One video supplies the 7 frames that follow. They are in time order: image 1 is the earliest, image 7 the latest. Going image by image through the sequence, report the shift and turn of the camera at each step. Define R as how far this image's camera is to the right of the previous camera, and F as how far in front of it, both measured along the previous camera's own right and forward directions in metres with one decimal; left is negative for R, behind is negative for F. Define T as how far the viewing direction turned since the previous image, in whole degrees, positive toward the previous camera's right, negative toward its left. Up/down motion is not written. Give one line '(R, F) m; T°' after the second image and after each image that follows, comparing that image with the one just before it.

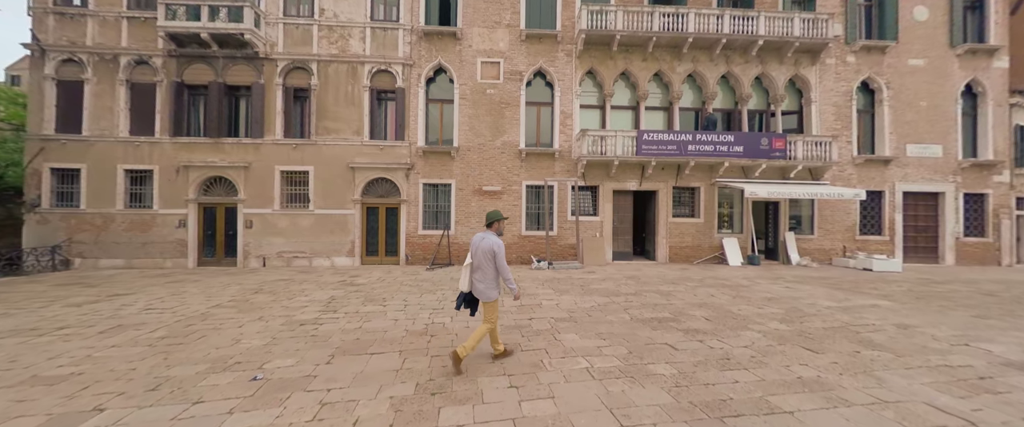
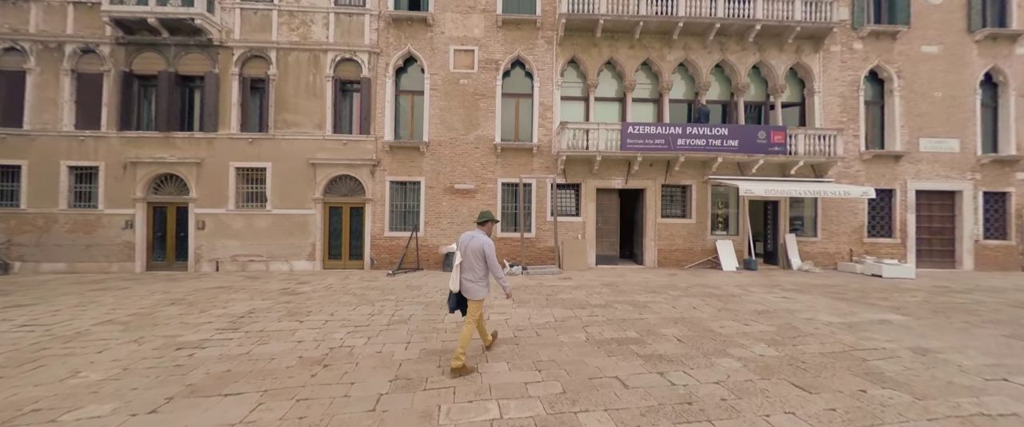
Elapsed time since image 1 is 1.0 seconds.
(+1.0, +1.0) m; -1°
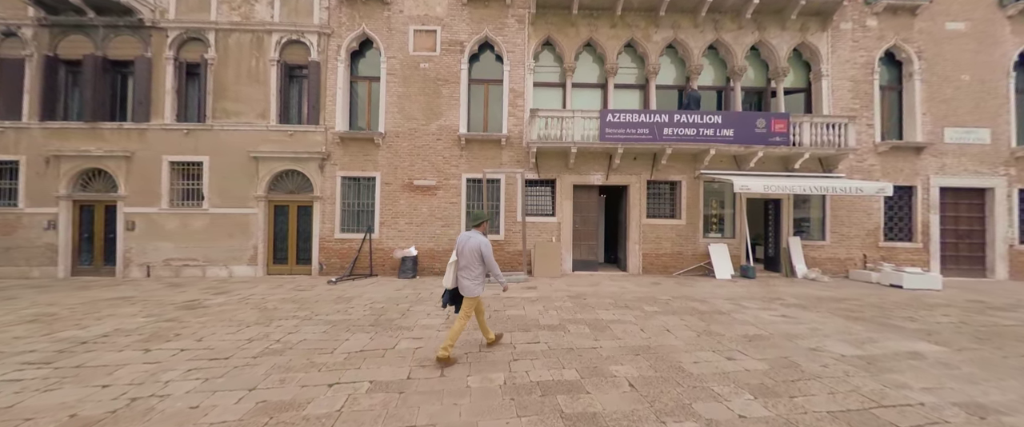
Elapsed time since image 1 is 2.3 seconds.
(+1.2, +1.3) m; -1°
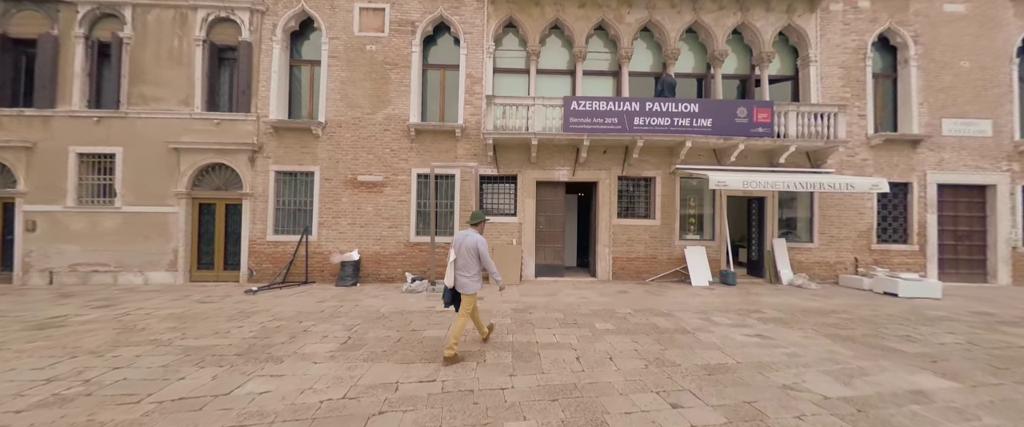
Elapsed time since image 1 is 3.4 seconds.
(+1.1, +1.1) m; +1°
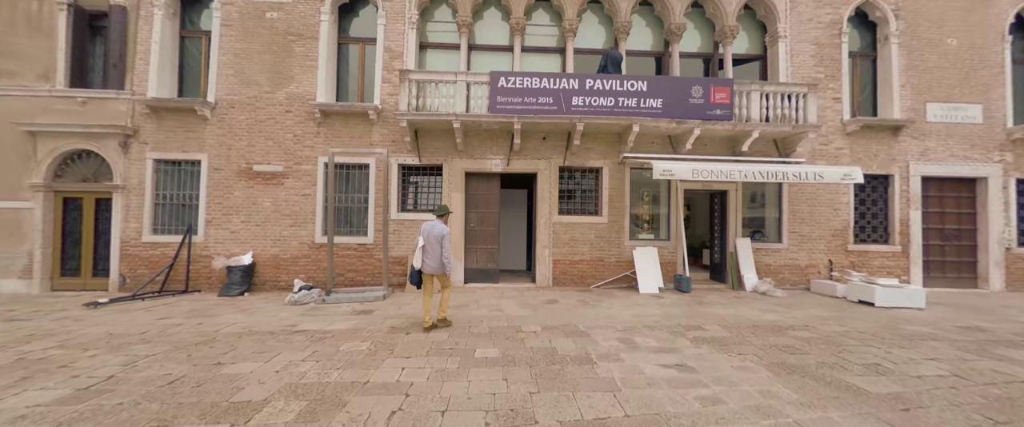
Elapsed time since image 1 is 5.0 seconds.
(+1.7, +1.3) m; +1°
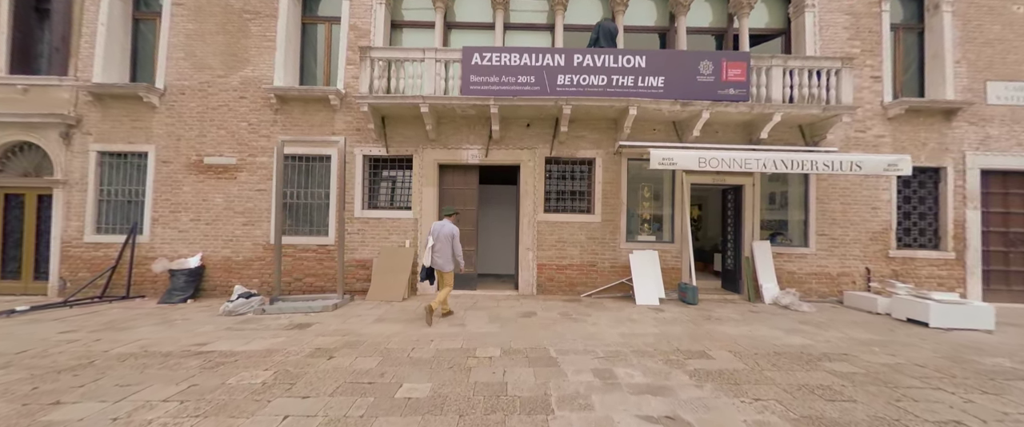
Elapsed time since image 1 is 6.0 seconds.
(+0.7, +1.0) m; -2°
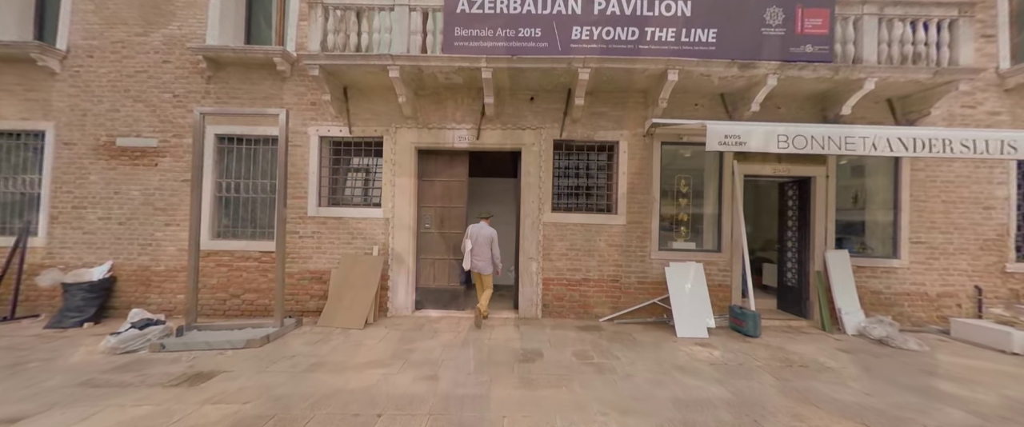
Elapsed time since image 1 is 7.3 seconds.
(+0.1, +1.6) m; -1°
